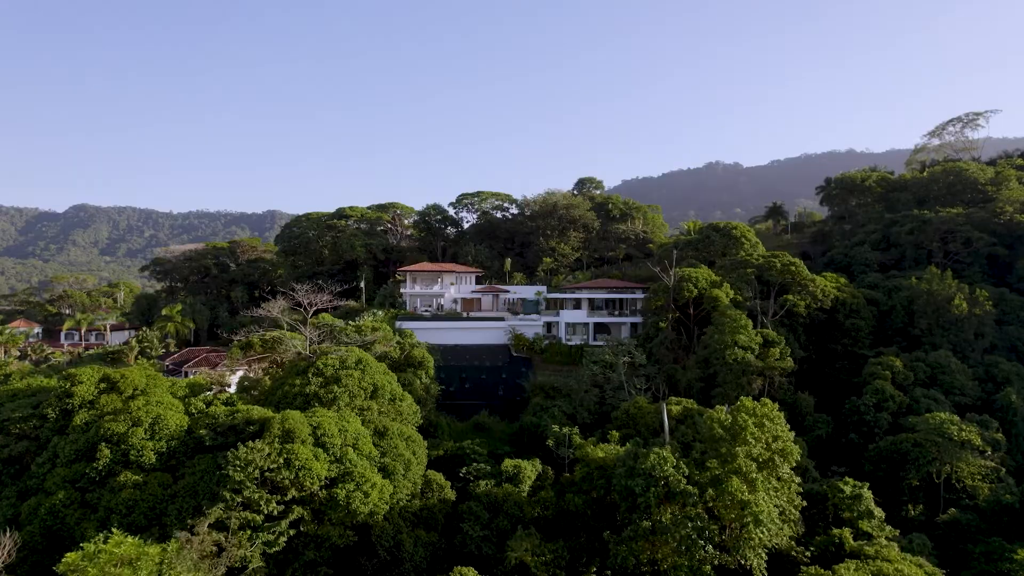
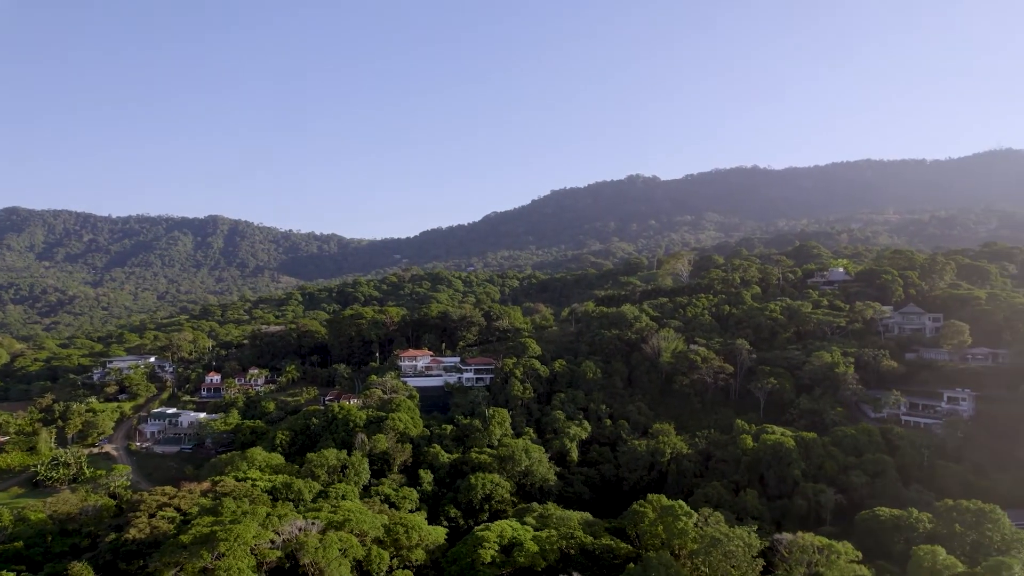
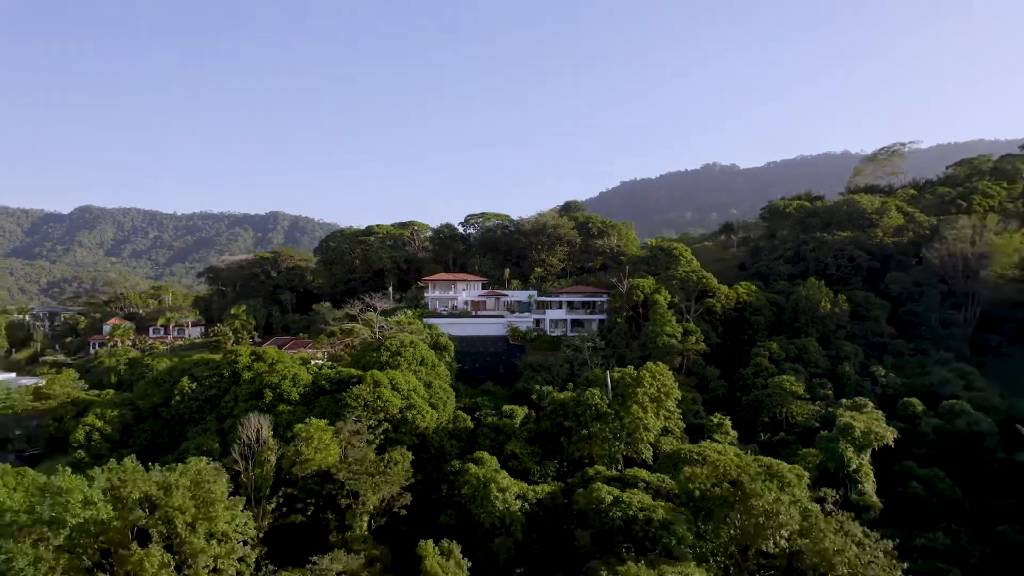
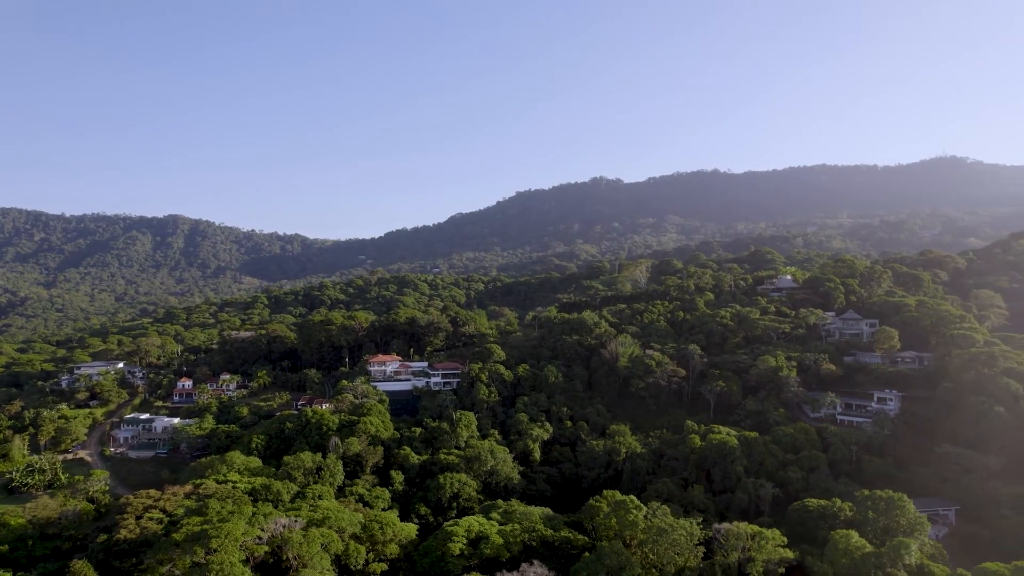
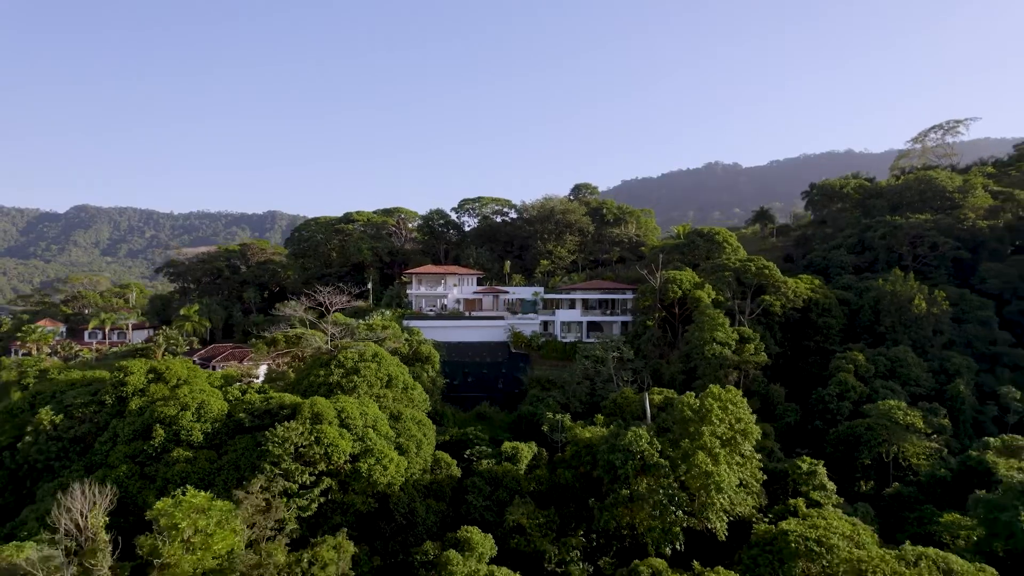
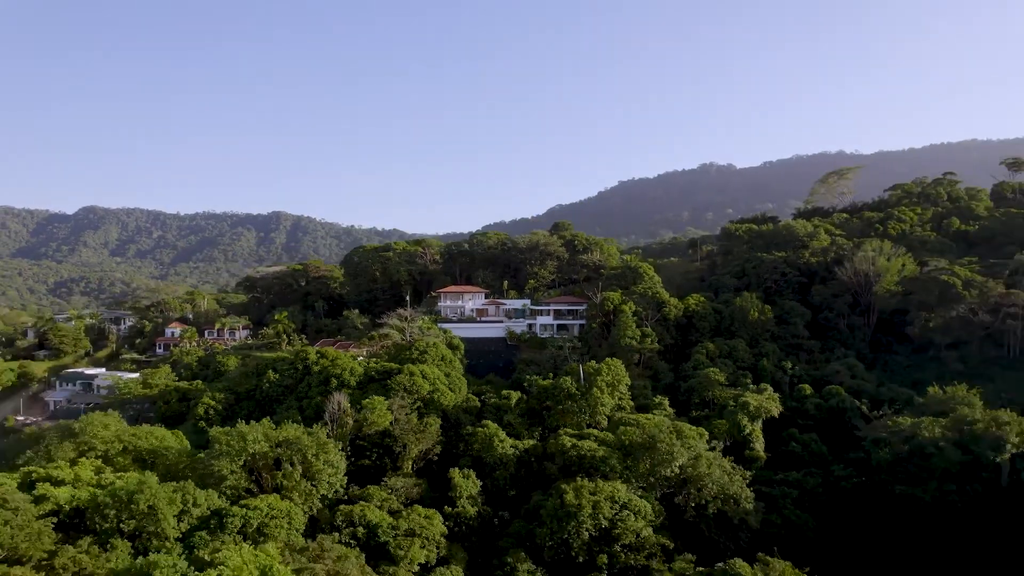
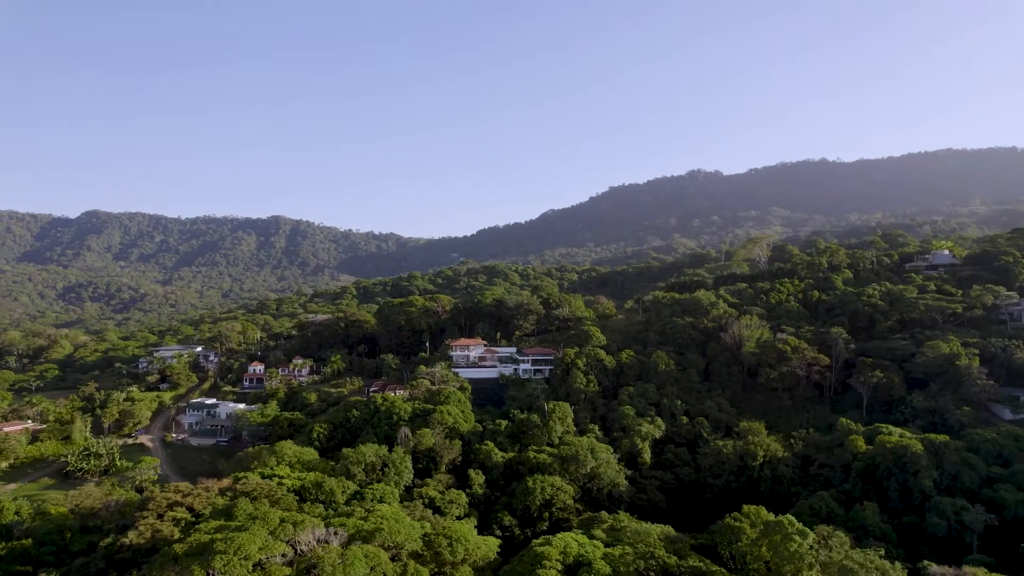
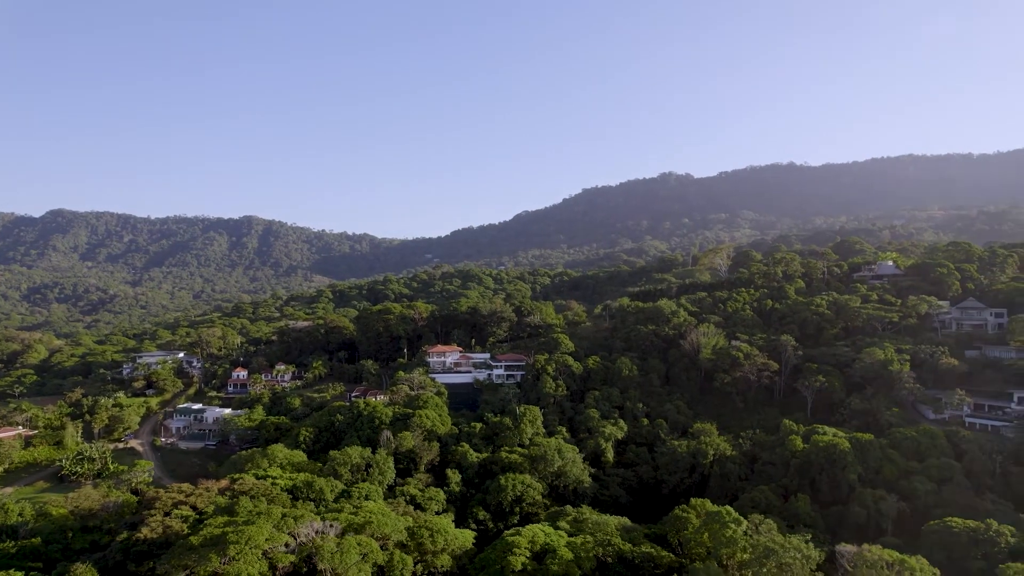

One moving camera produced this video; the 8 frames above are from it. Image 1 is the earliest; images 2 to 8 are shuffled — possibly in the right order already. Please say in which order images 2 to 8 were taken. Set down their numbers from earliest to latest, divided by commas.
5, 3, 6, 7, 8, 2, 4
